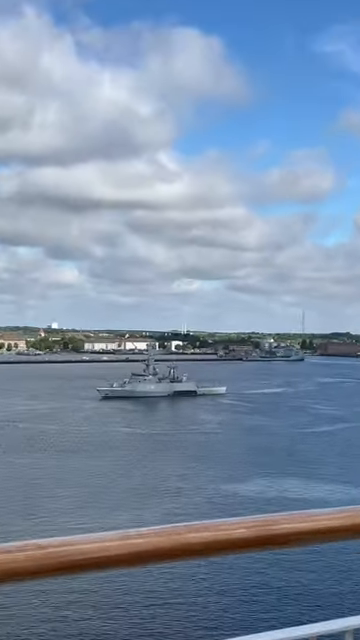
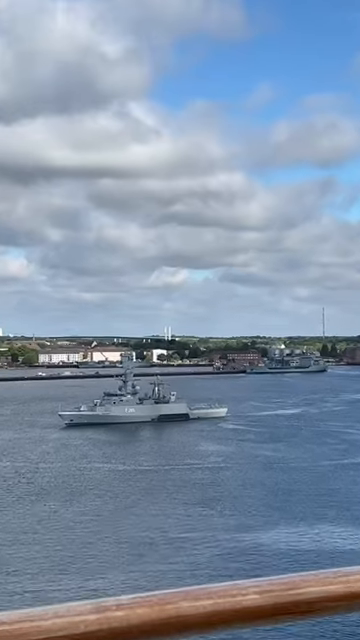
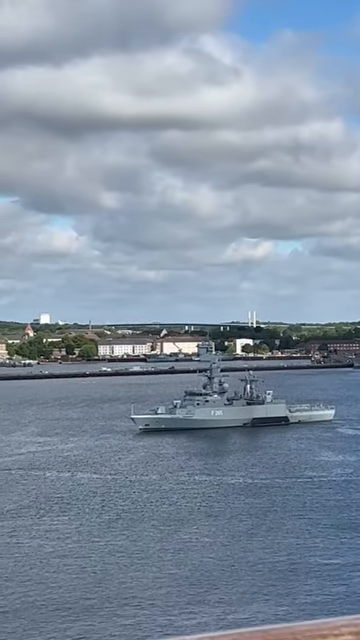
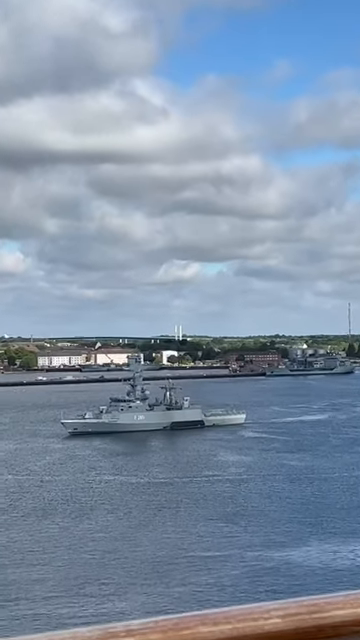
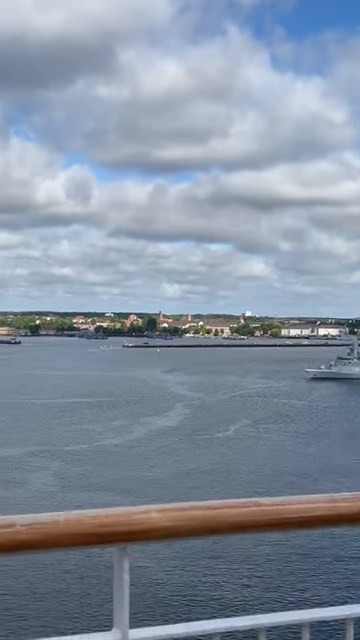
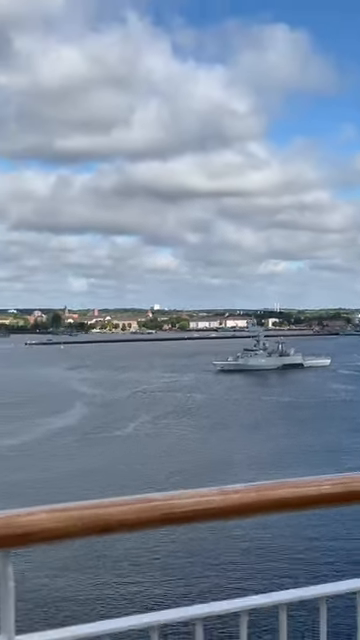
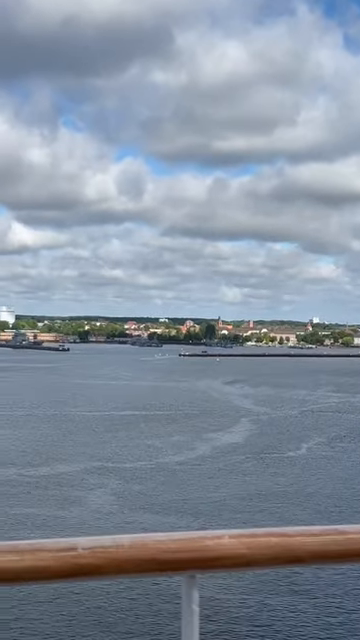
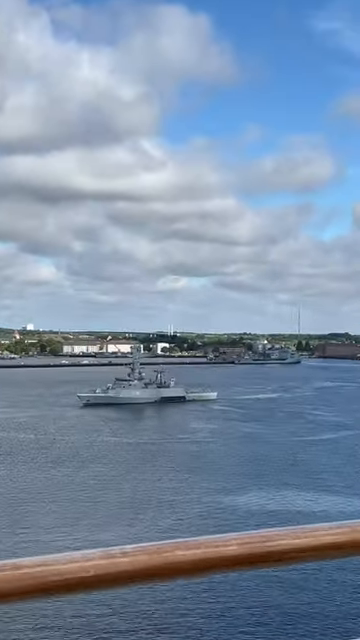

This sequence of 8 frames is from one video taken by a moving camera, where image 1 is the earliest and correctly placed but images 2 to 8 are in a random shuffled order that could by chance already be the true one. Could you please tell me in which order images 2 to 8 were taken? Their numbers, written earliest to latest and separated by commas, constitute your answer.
8, 2, 4, 3, 6, 5, 7
